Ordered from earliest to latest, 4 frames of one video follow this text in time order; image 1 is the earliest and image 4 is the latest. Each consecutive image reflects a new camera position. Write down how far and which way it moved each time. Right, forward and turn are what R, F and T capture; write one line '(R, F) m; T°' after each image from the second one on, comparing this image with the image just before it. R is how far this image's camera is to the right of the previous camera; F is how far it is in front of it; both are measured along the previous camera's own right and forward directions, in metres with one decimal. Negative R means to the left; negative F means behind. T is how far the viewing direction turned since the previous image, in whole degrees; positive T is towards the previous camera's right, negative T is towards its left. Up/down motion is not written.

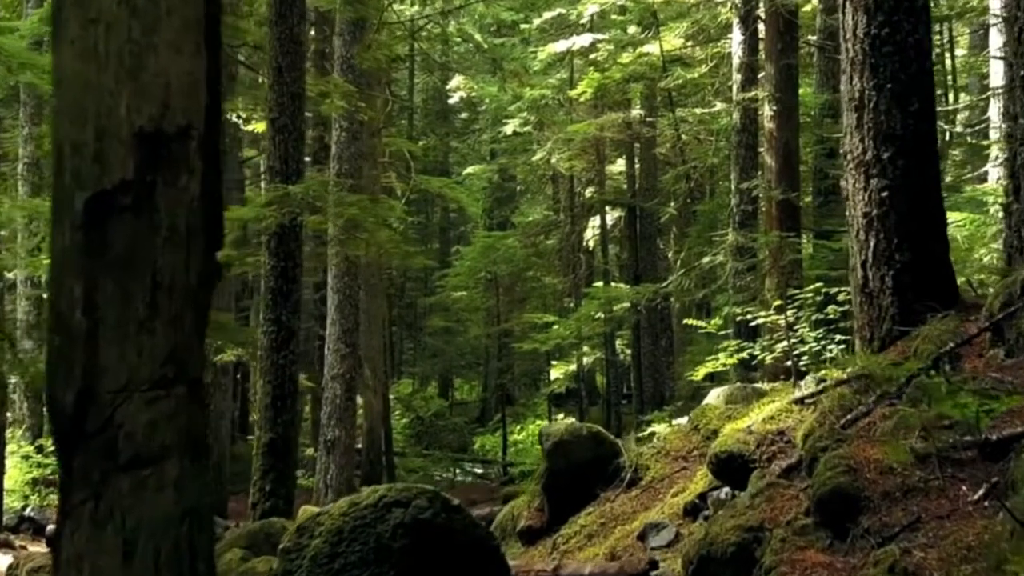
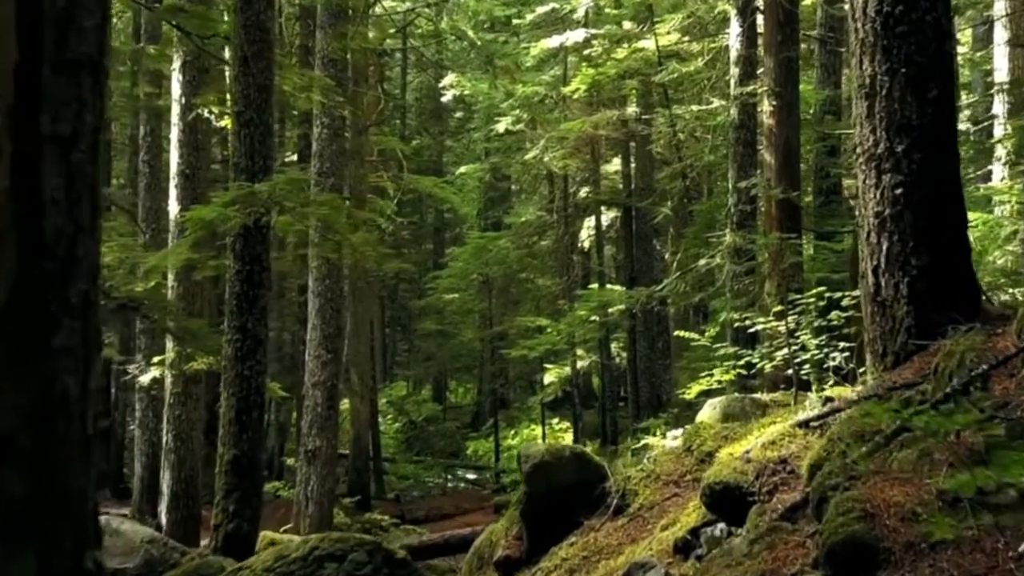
(+0.2, +0.6) m; 0°
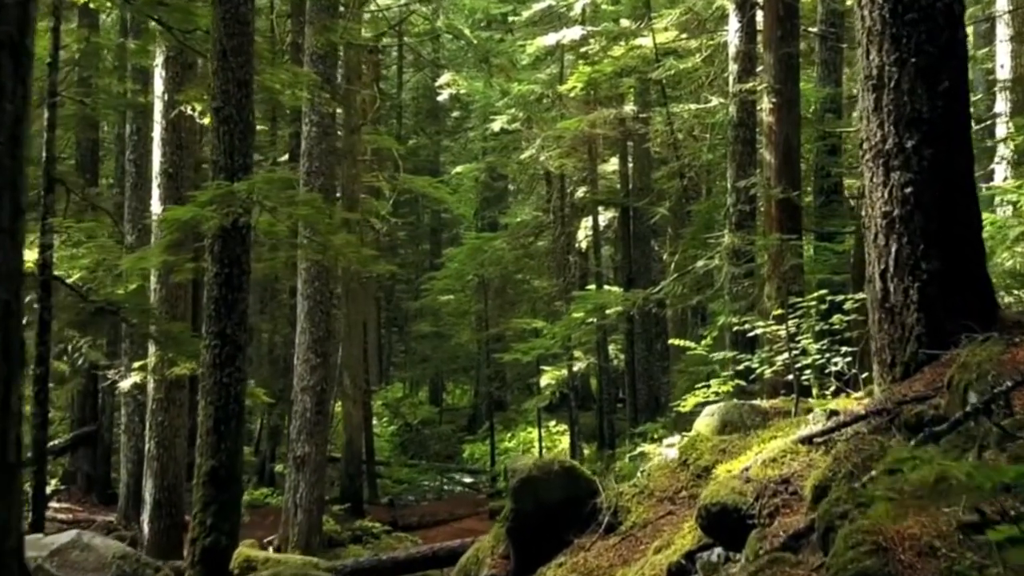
(+0.1, +0.3) m; 0°
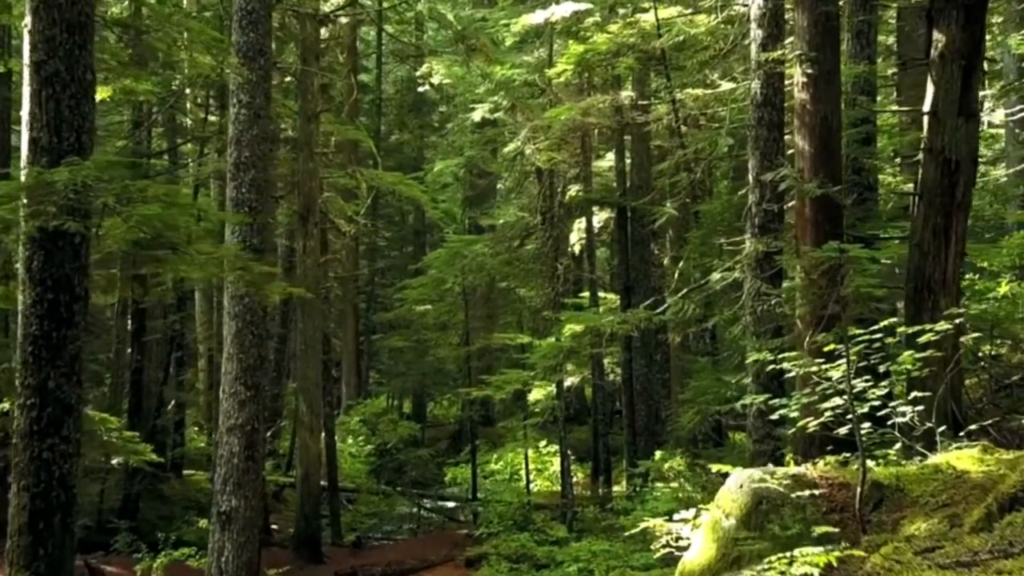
(+0.3, +2.3) m; 0°
